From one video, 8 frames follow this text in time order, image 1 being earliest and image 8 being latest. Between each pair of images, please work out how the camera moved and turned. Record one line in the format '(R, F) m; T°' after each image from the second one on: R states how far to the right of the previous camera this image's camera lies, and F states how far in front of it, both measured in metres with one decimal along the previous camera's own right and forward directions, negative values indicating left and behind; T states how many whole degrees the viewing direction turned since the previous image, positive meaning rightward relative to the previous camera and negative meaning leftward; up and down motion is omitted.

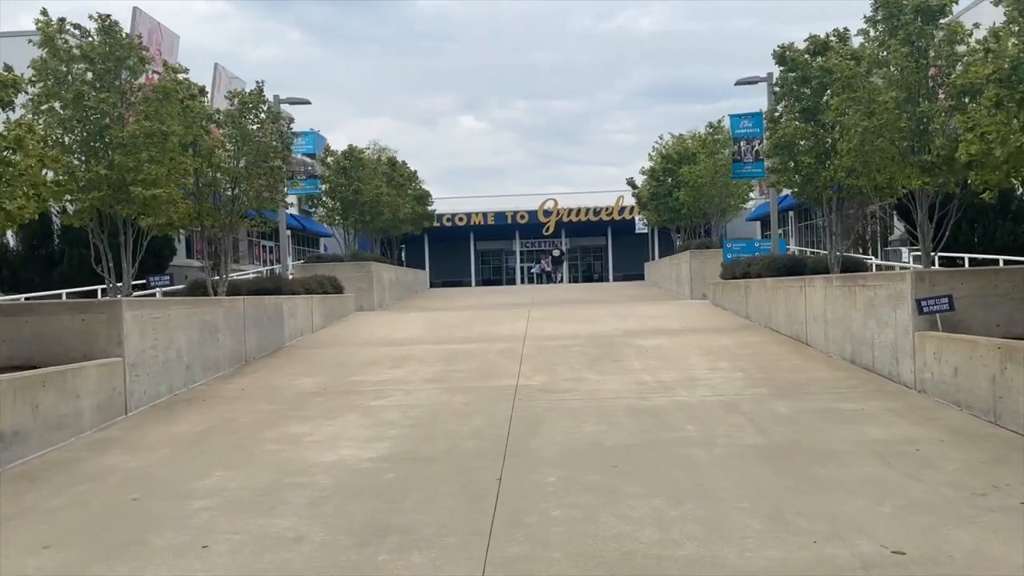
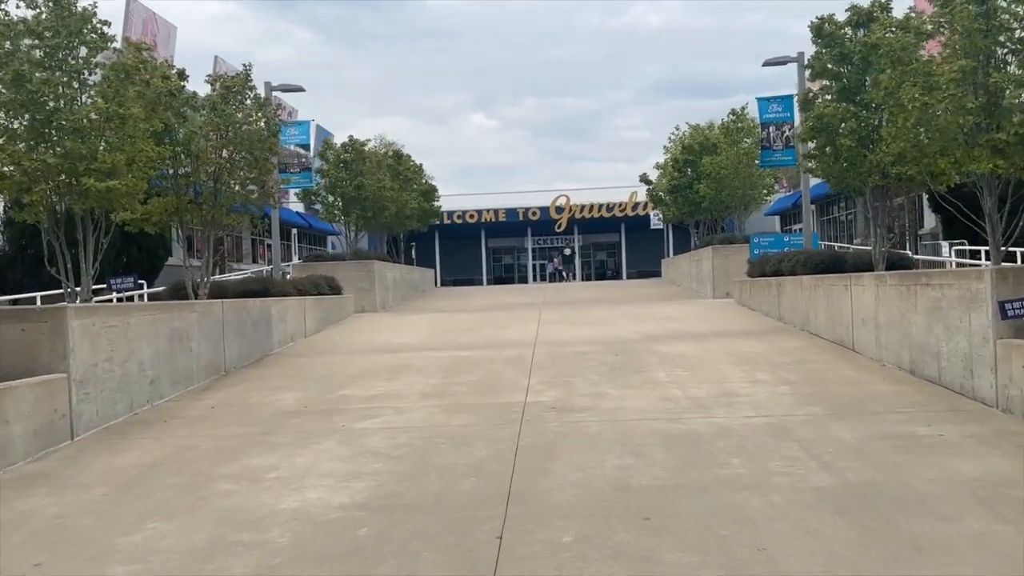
(+0.1, +1.5) m; -1°
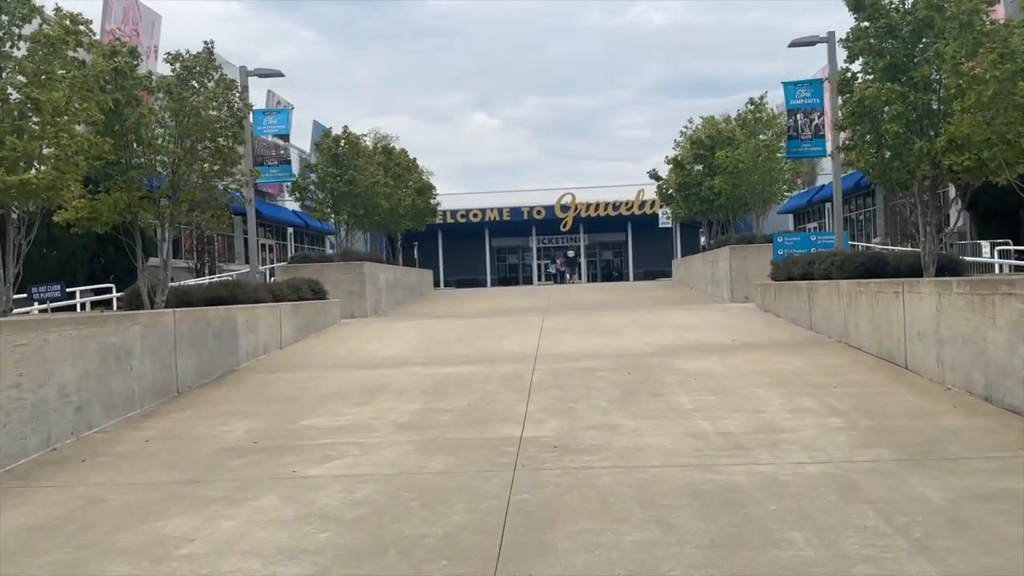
(+0.1, +1.7) m; 0°
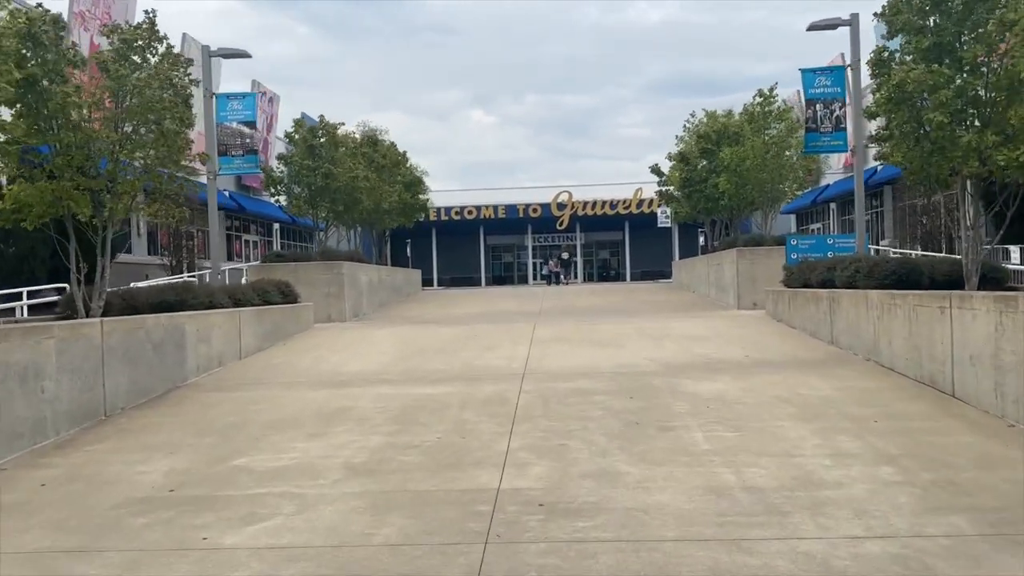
(+0.1, +1.5) m; 0°
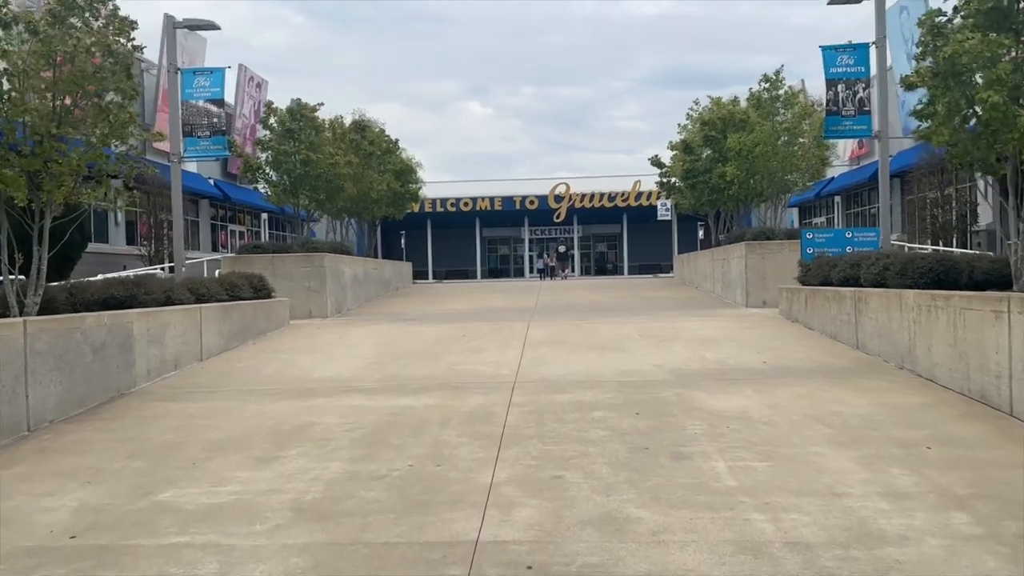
(+0.1, +1.3) m; 0°
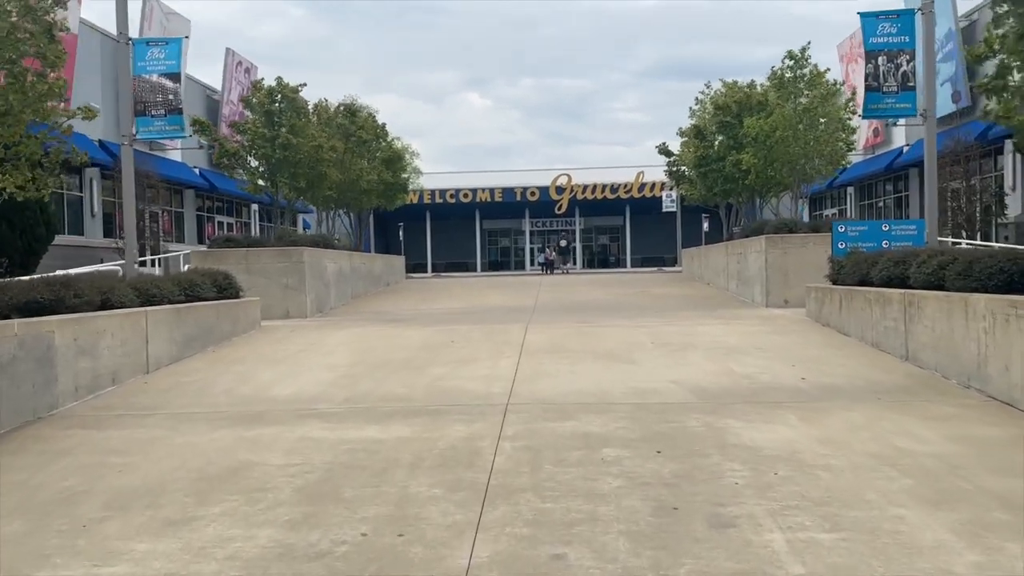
(+0.1, +1.6) m; 0°
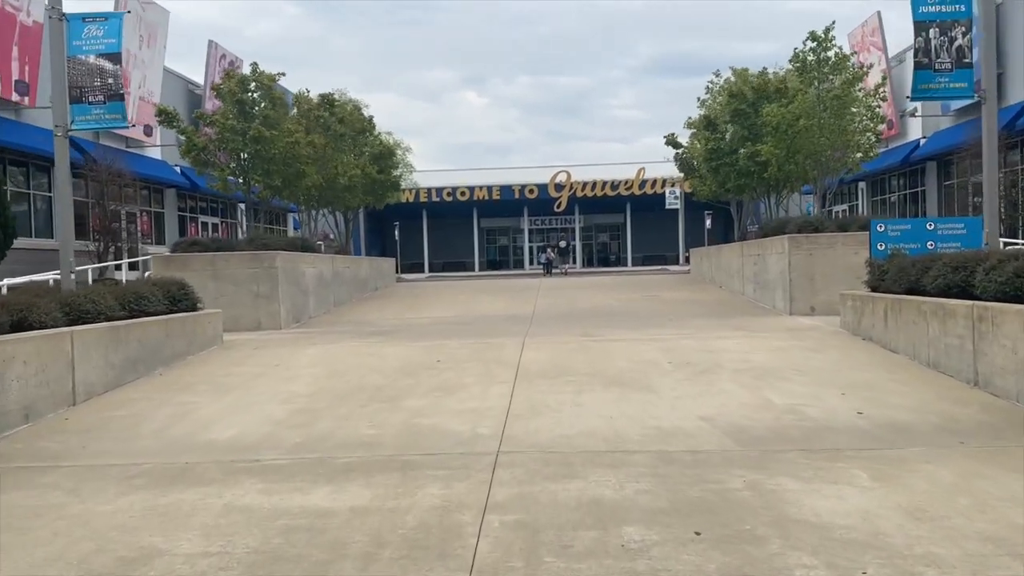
(+0.1, +1.6) m; 0°
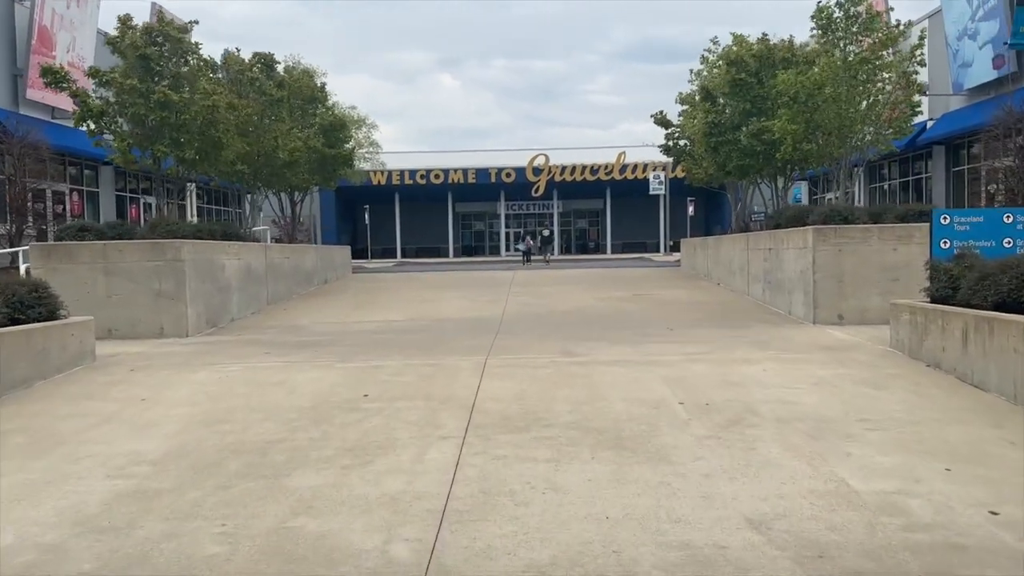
(+0.2, +2.8) m; +2°
